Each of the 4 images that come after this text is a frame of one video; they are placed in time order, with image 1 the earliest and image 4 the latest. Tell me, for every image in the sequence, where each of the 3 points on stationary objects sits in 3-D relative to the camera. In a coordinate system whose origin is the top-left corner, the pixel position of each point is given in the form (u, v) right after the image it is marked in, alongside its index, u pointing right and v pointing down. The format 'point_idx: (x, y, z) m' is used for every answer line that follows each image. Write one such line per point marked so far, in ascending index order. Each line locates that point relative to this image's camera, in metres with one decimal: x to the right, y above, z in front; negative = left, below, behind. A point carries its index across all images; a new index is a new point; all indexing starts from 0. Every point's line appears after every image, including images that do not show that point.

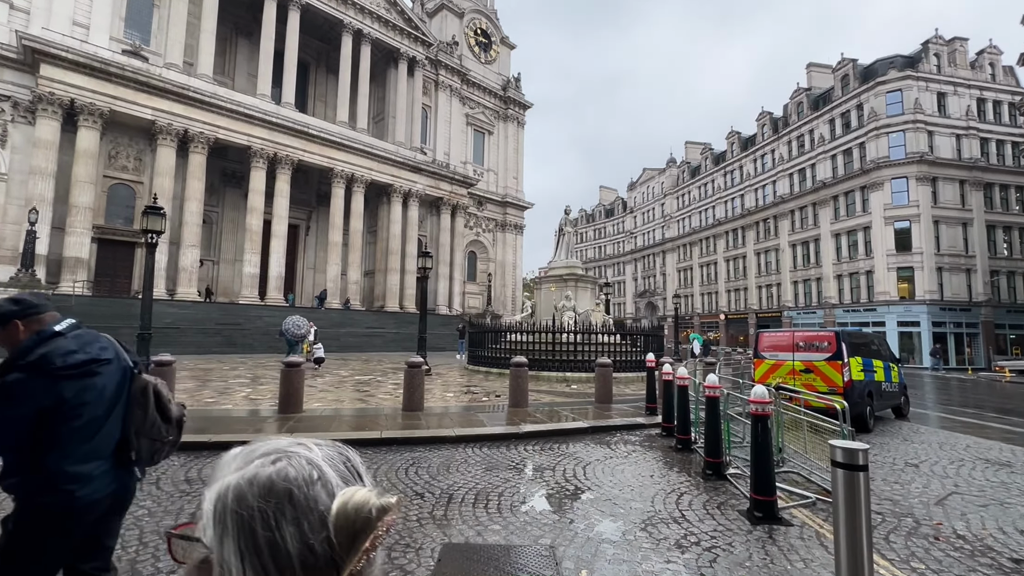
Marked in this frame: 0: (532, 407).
0: (+0.4, -2.2, +8.5) m
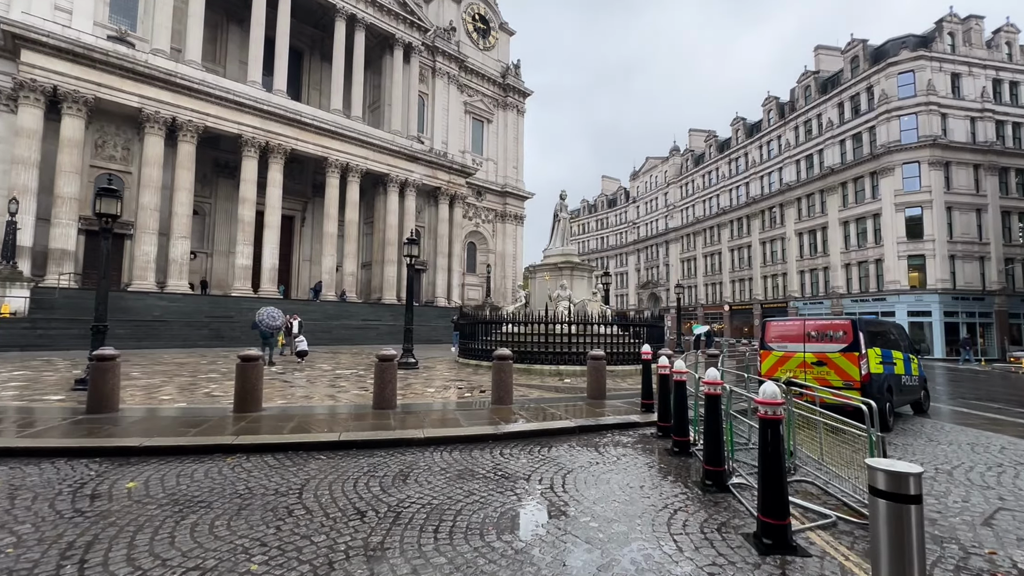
0: (+0.1, -2.0, +7.8) m
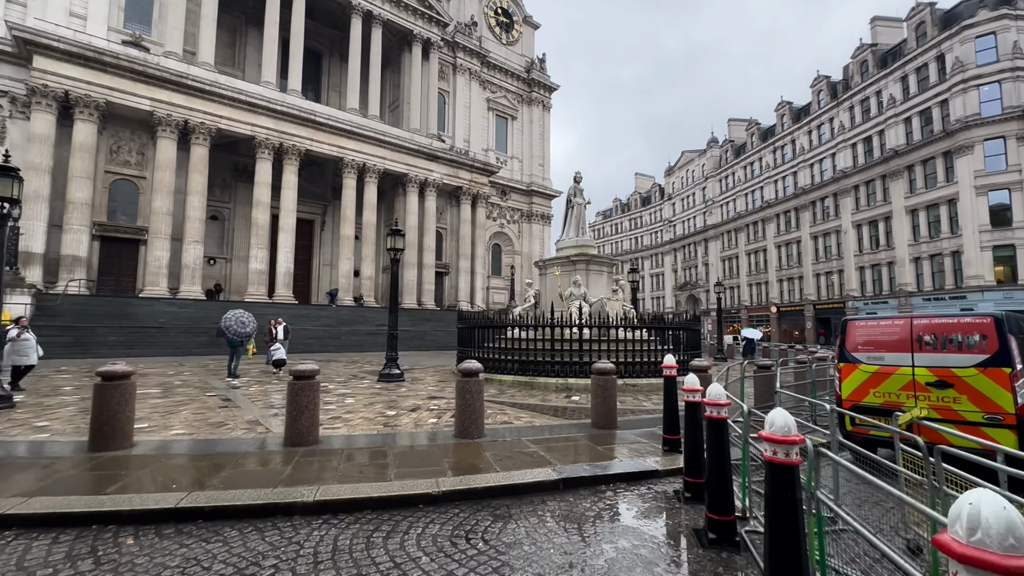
0: (-0.2, -1.8, +5.8) m
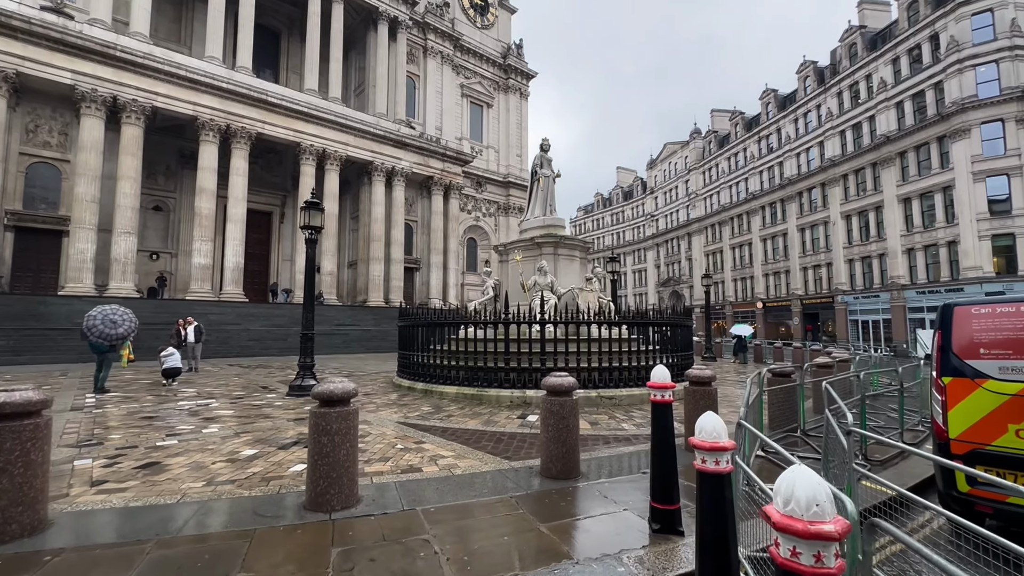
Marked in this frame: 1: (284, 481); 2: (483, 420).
0: (-1.0, -1.6, +3.6) m
1: (-1.9, -1.6, +4.0) m
2: (-0.4, -1.8, +6.4) m
